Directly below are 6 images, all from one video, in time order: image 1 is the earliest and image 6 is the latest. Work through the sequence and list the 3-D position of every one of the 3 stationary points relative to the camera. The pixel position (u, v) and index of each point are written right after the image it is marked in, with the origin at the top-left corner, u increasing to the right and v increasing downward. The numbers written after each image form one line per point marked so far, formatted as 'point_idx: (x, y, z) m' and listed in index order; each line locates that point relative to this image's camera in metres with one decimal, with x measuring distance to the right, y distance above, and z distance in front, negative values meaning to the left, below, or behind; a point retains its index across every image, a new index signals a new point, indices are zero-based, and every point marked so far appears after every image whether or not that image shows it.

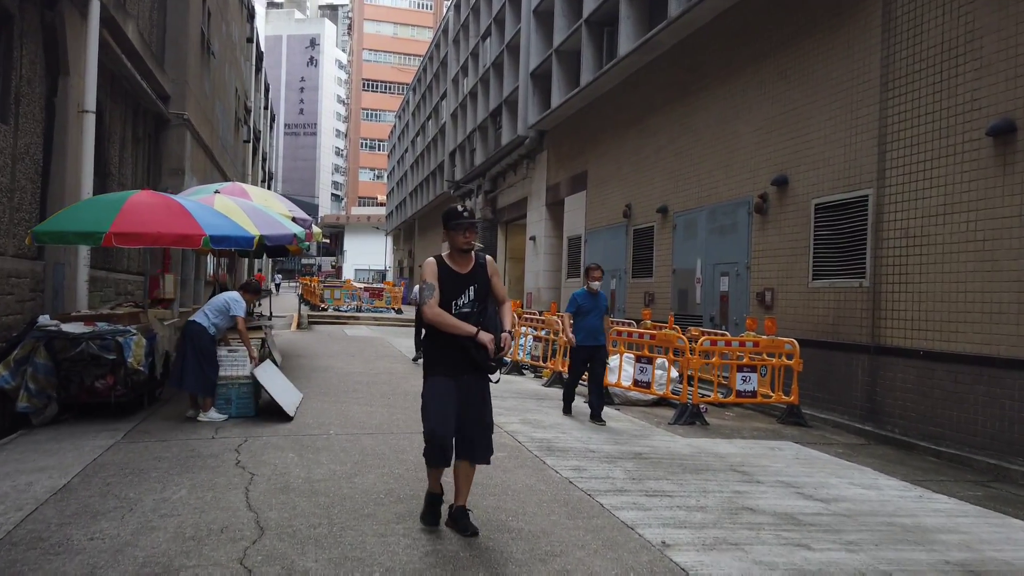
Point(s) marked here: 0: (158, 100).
0: (-7.5, +4.0, +16.0) m
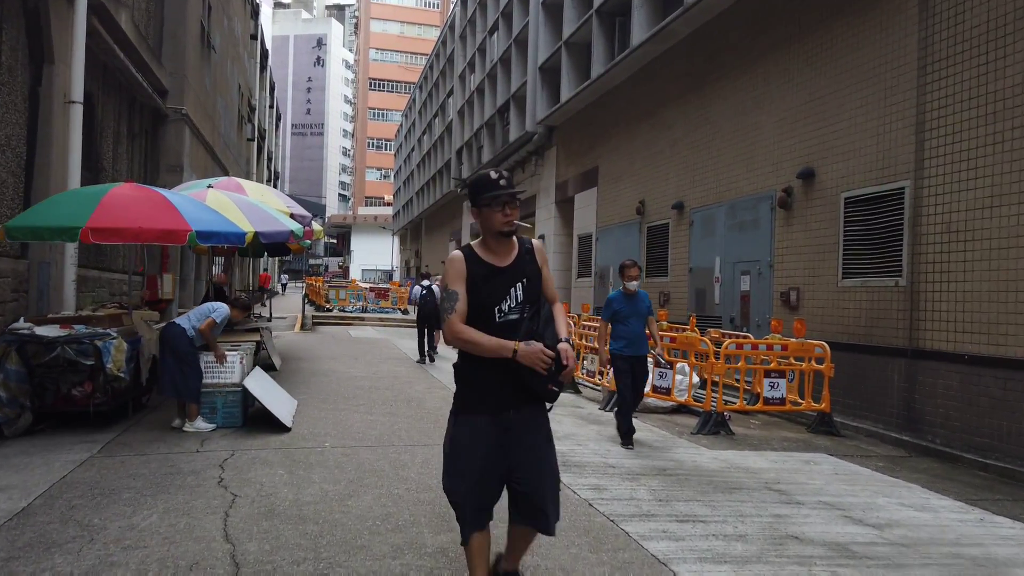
0: (-7.3, +4.0, +15.5) m
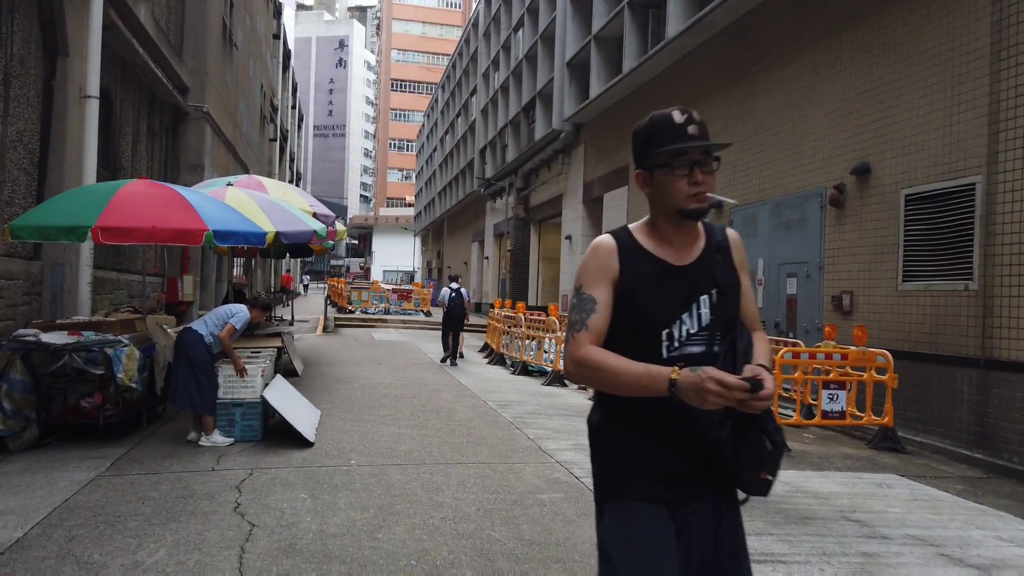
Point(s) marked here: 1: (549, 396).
0: (-6.7, +3.9, +15.1) m
1: (+0.5, -1.4, +9.9) m
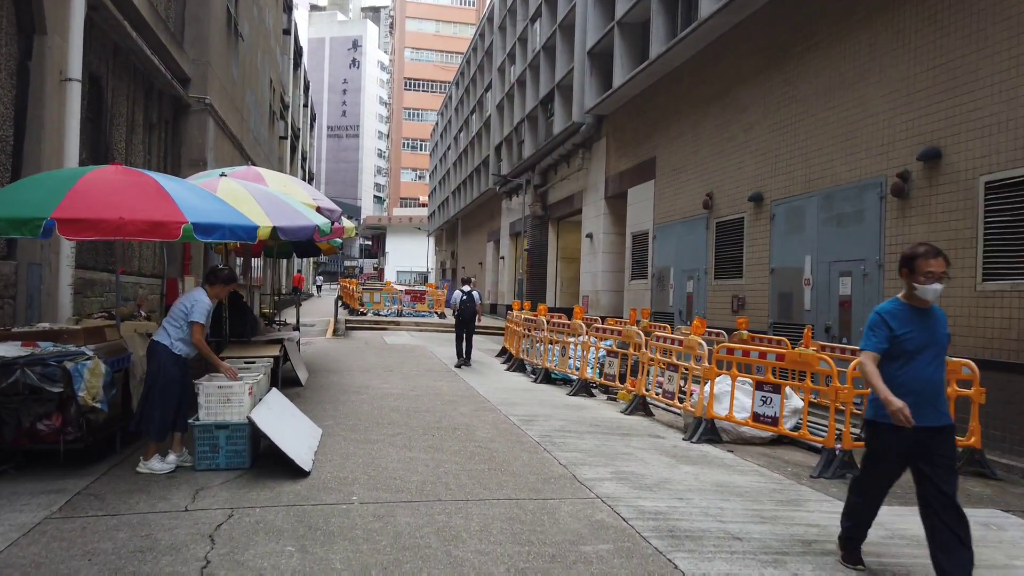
0: (-6.4, +3.9, +14.3) m
1: (+0.8, -1.4, +9.0) m
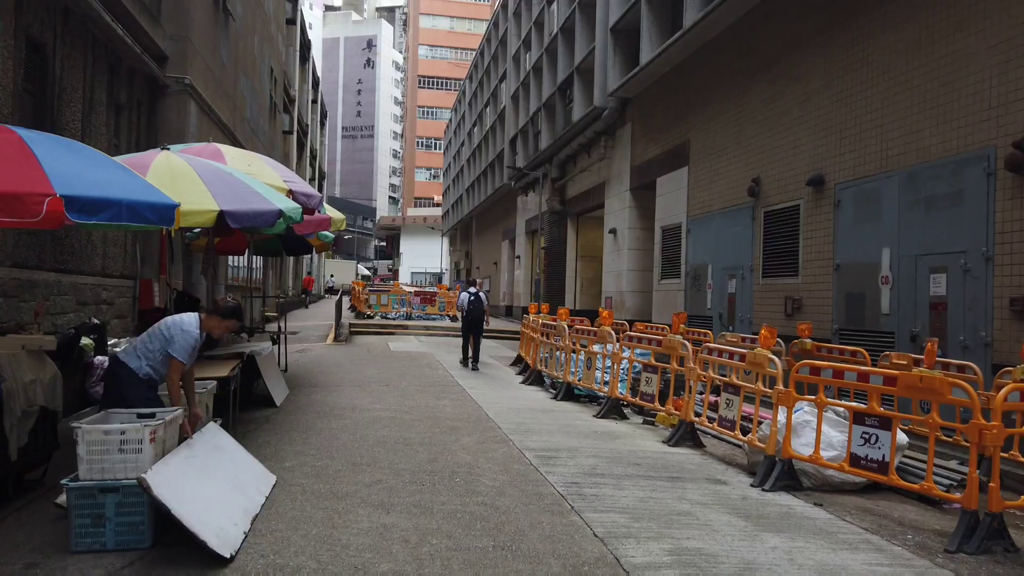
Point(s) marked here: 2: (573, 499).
0: (-6.1, +3.9, +12.7) m
1: (+0.9, -1.4, +7.2) m
2: (+0.4, -1.4, +5.0) m
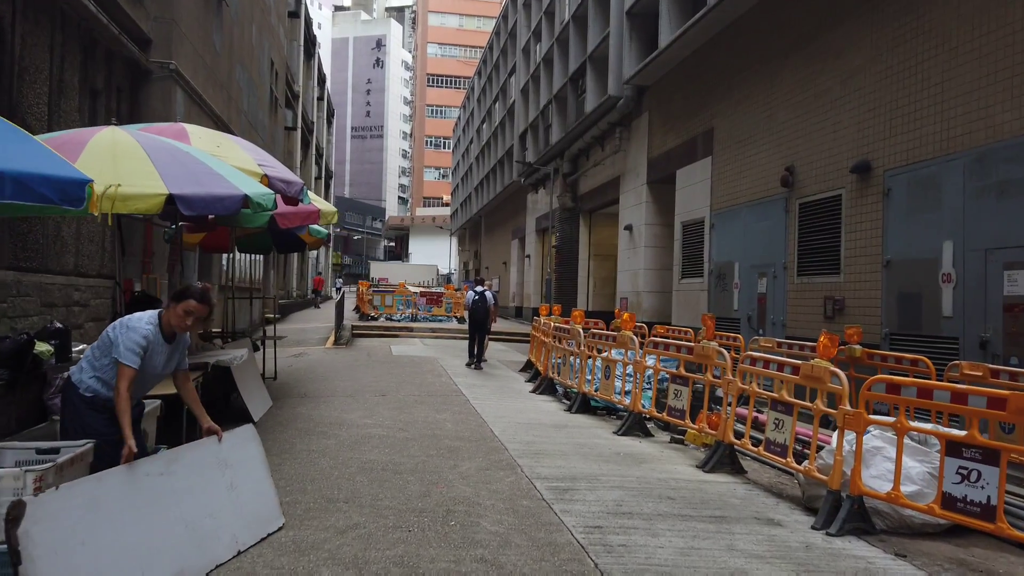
0: (-6.0, +3.9, +11.8) m
1: (+1.0, -1.4, +6.2) m
2: (+0.4, -1.4, +4.0) m
